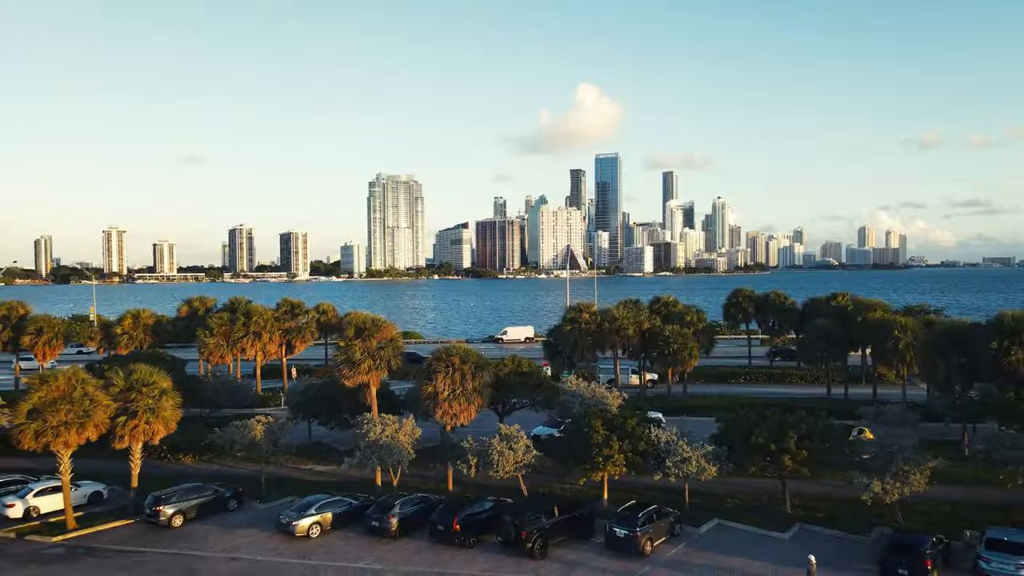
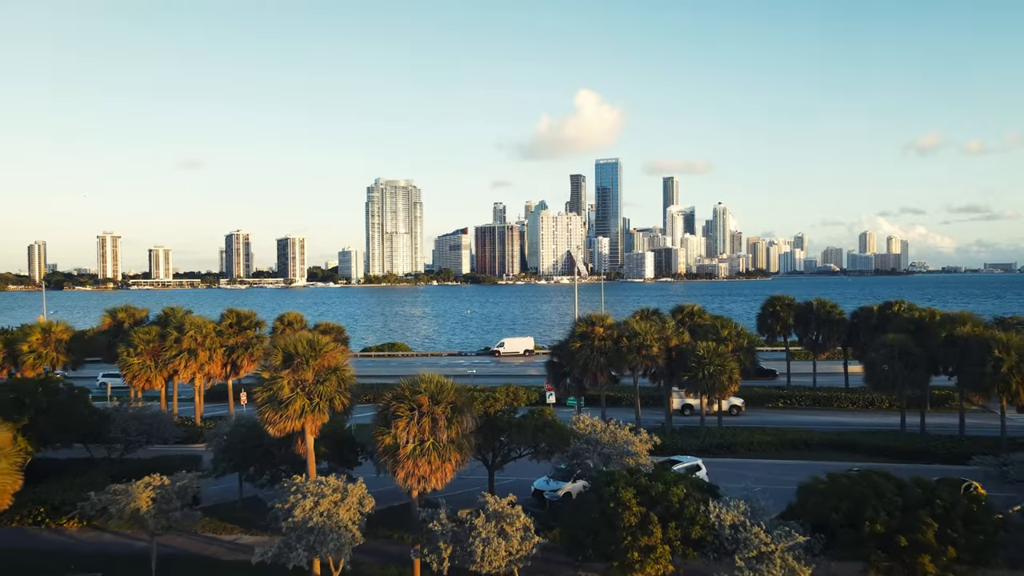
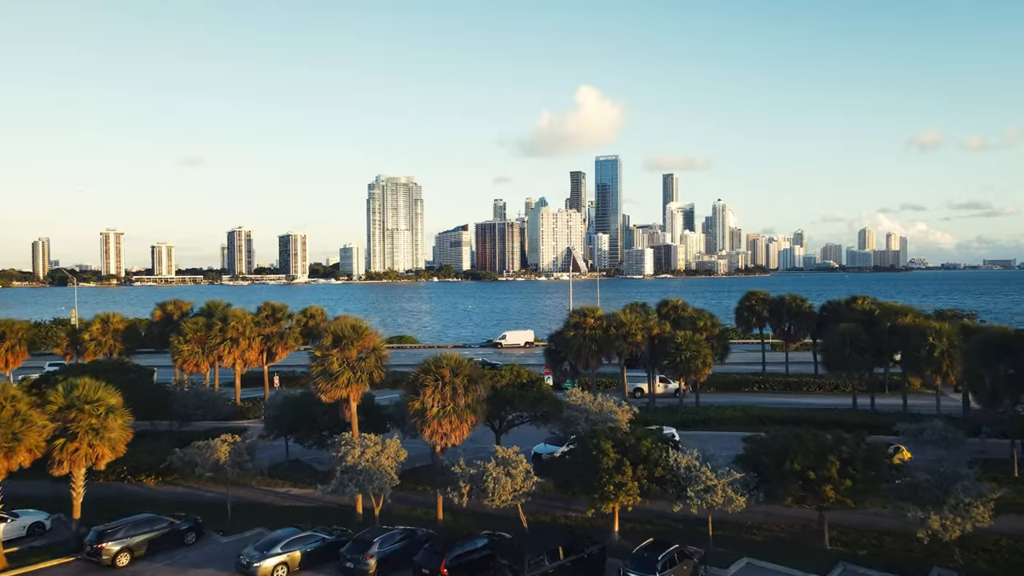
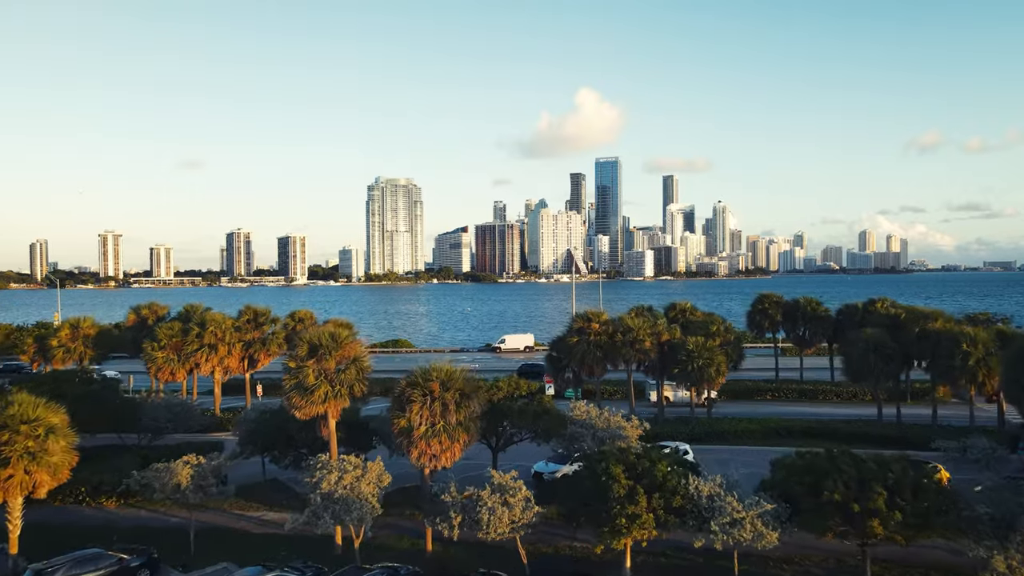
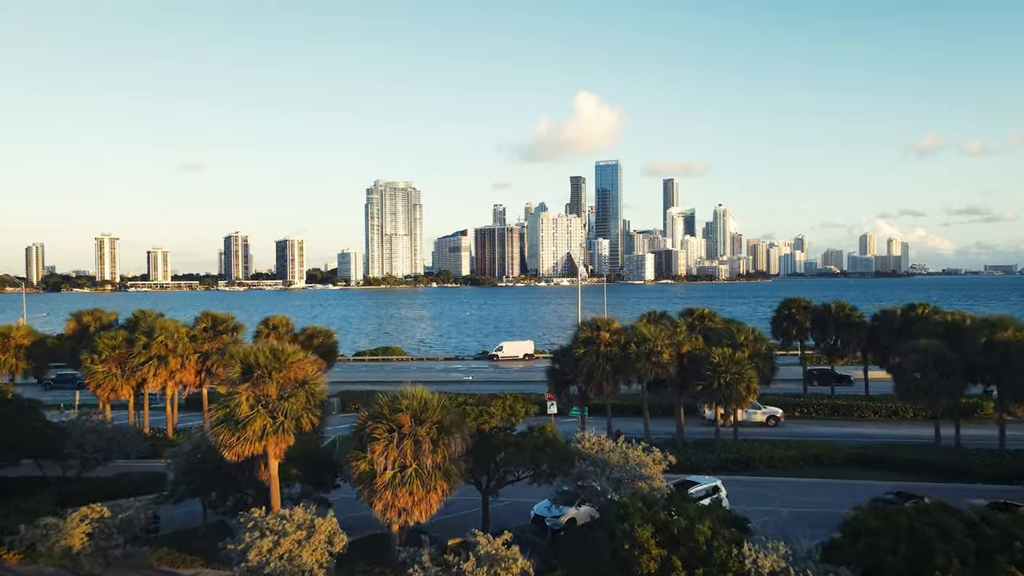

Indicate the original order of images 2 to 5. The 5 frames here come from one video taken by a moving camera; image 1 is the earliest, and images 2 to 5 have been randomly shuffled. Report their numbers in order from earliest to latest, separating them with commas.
3, 4, 2, 5
